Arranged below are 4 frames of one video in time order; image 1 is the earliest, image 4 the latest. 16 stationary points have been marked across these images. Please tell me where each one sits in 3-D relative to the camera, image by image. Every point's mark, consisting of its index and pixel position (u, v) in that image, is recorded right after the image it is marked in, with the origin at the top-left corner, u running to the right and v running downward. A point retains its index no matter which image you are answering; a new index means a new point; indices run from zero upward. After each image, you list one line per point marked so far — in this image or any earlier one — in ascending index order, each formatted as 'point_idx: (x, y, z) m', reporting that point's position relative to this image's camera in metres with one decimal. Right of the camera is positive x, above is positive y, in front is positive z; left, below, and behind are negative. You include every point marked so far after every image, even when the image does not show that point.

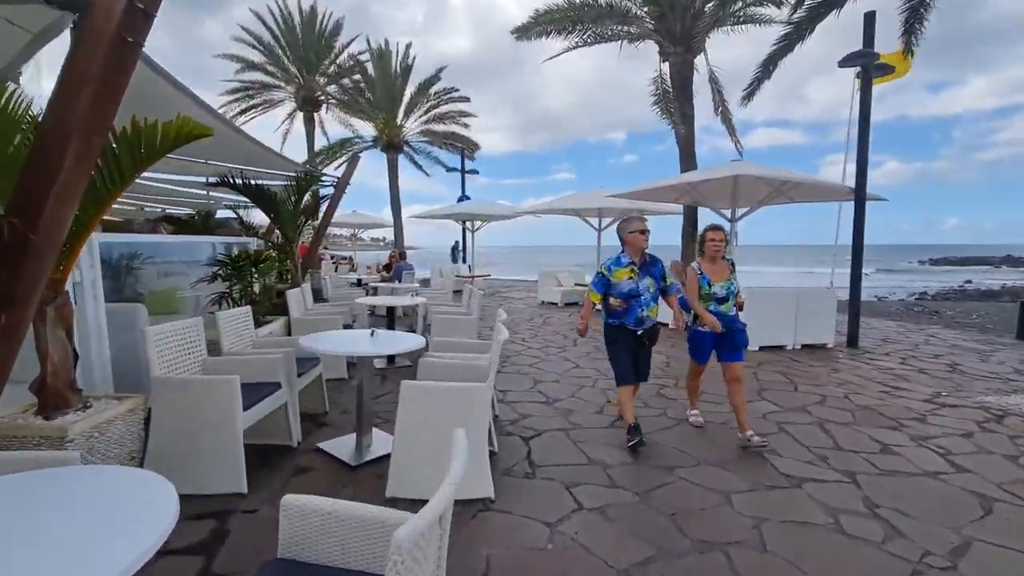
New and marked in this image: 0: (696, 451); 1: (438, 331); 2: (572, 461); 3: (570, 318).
0: (+1.4, -1.2, +3.7) m
1: (-0.9, -0.5, +5.9) m
2: (+0.4, -1.3, +3.6) m
3: (+1.3, -0.7, +11.0) m
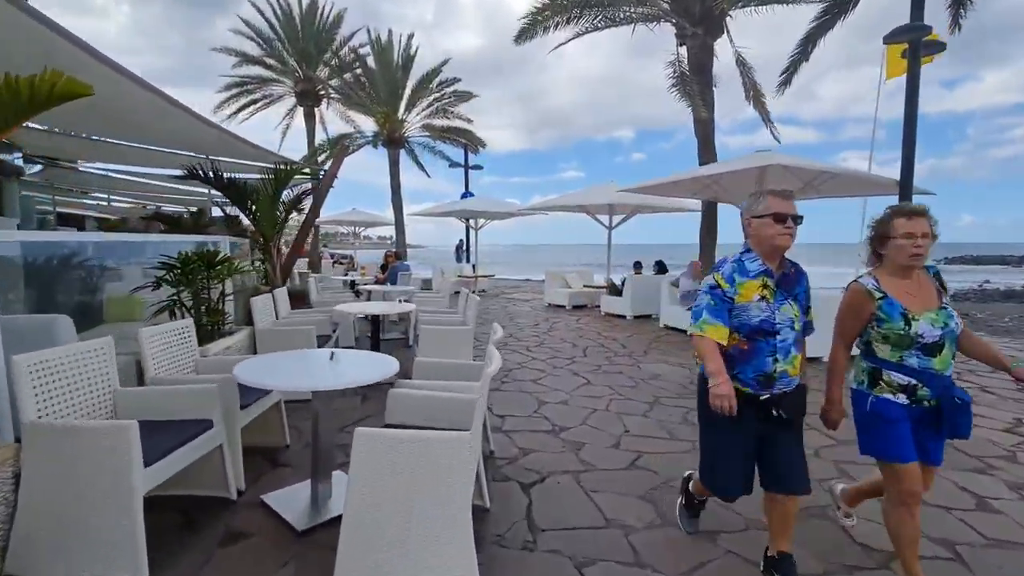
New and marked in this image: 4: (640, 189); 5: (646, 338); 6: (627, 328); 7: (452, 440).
0: (+1.4, -1.3, +2.9) m
1: (-0.8, -0.6, +5.2) m
2: (+0.4, -1.3, +2.8) m
3: (+1.4, -0.7, +10.3) m
4: (+2.4, +1.9, +9.4) m
5: (+2.3, -0.9, +8.5) m
6: (+2.3, -0.8, +9.7) m
7: (-0.3, -0.7, +2.3) m
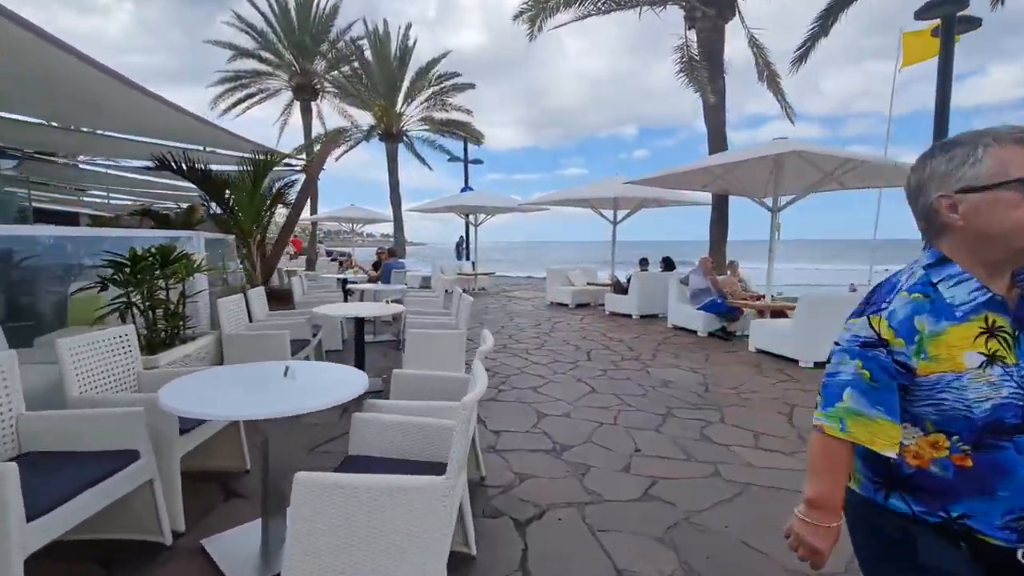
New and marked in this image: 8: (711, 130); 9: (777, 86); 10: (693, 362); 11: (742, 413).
0: (+1.3, -1.3, +2.4) m
1: (-0.9, -0.6, +4.7) m
2: (+0.4, -1.3, +2.3) m
3: (+1.4, -0.7, +9.7) m
4: (+2.4, +1.9, +8.9) m
5: (+2.3, -0.8, +7.9) m
6: (+2.3, -0.7, +9.1) m
7: (-0.3, -0.7, +1.7) m
8: (+4.0, +3.2, +10.0) m
9: (+6.4, +4.9, +11.8) m
10: (+2.4, -1.0, +6.4) m
11: (+2.1, -1.2, +4.5) m
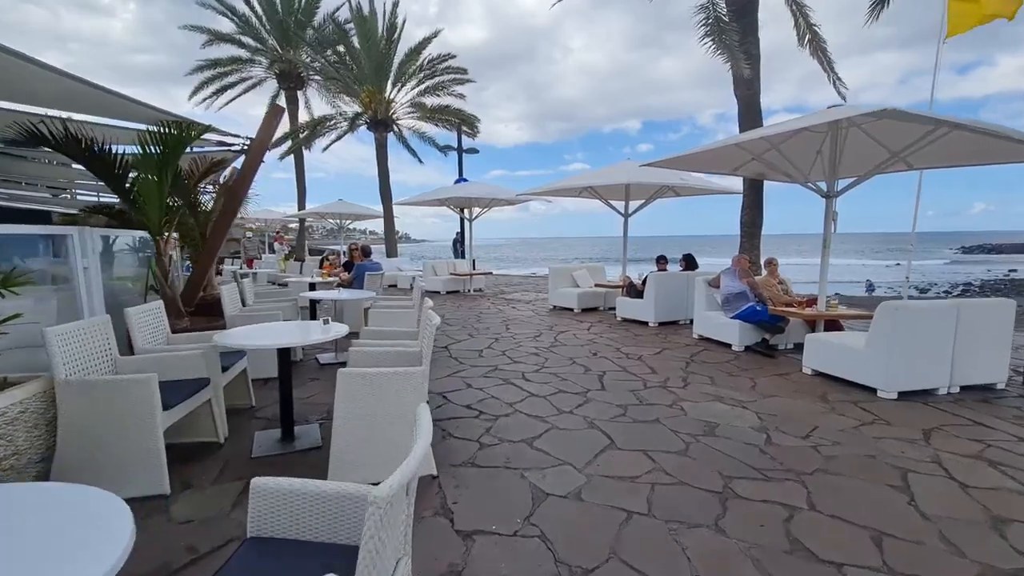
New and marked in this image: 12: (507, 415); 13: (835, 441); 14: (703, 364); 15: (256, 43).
0: (+1.2, -1.4, +1.0) m
1: (-1.0, -0.7, +3.2) m
2: (+0.2, -1.5, +0.9) m
3: (+1.3, -0.7, +8.3) m
4: (+2.3, +1.9, +7.4) m
5: (+2.2, -0.9, +6.5) m
6: (+2.2, -0.8, +7.7) m
7: (-0.4, -0.8, +0.3) m
8: (+3.9, +3.2, +8.5) m
9: (+6.3, +4.9, +10.3) m
10: (+2.3, -1.0, +5.0) m
11: (+2.0, -1.2, +3.0) m
12: (-0.1, -1.1, +4.3) m
13: (+2.5, -1.2, +3.8) m
14: (+2.4, -0.9, +6.1) m
15: (-9.8, +9.3, +18.6) m
